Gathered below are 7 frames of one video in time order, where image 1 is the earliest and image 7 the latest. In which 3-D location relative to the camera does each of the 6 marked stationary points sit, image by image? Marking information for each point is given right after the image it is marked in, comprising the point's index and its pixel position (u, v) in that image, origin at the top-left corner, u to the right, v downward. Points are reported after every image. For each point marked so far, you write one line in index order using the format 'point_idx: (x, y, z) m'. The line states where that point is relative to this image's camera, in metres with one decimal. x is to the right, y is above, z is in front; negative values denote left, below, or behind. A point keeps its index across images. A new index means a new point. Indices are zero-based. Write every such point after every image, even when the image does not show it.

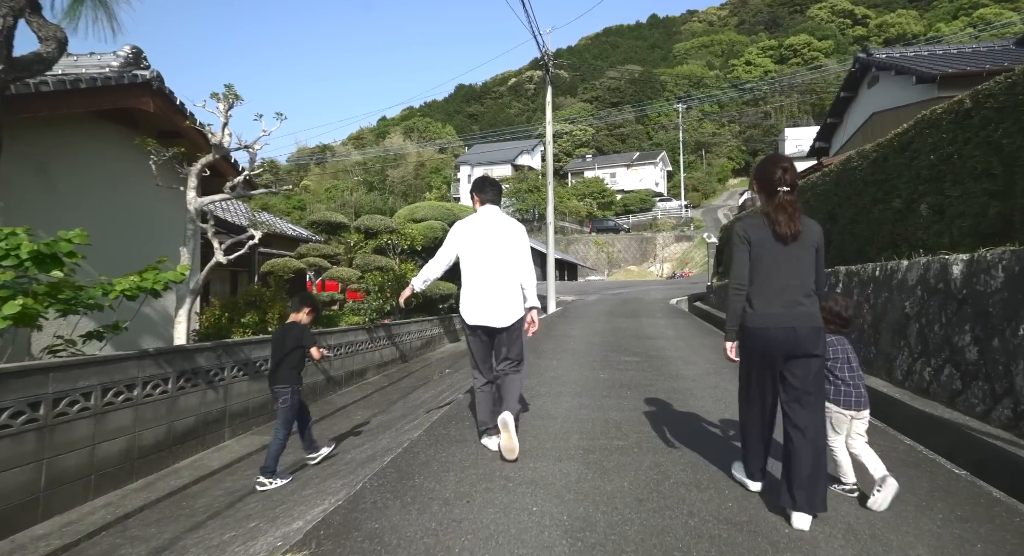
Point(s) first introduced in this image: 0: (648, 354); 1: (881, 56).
0: (+1.8, -1.0, +7.0) m
1: (+8.1, +4.9, +11.5) m
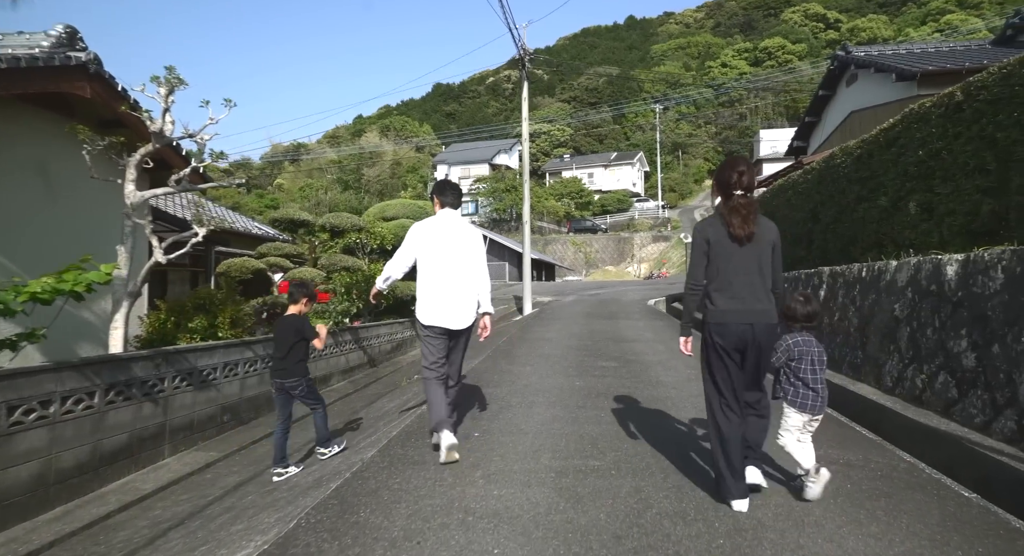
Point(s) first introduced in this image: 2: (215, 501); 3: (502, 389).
0: (+1.5, -1.0, +6.7) m
1: (+7.5, +4.9, +11.4) m
2: (-2.1, -1.6, +3.7) m
3: (-0.1, -1.0, +5.0) m
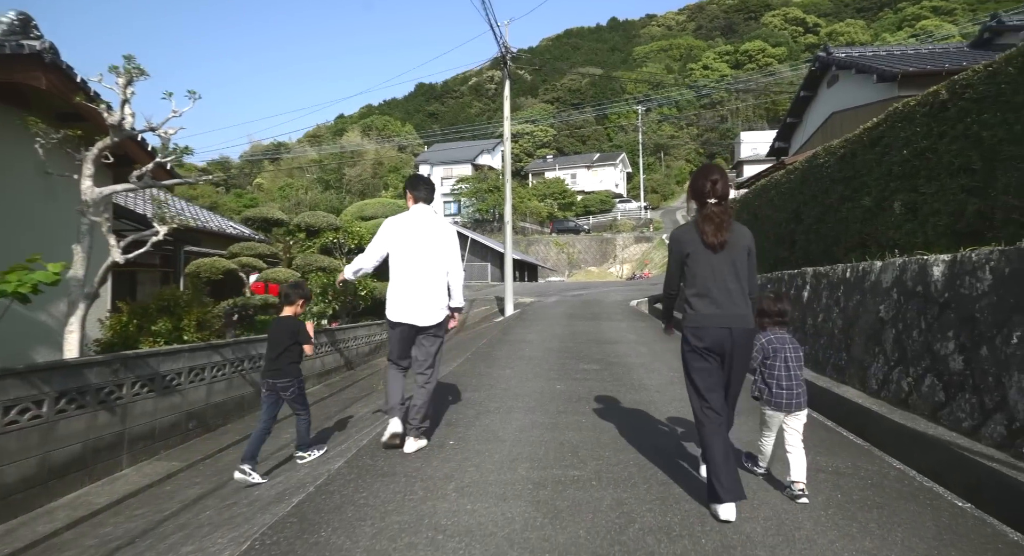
0: (+1.2, -1.0, +6.6) m
1: (+7.1, +4.8, +11.5) m
2: (-2.2, -1.6, +3.5) m
3: (-0.3, -1.1, +4.8) m
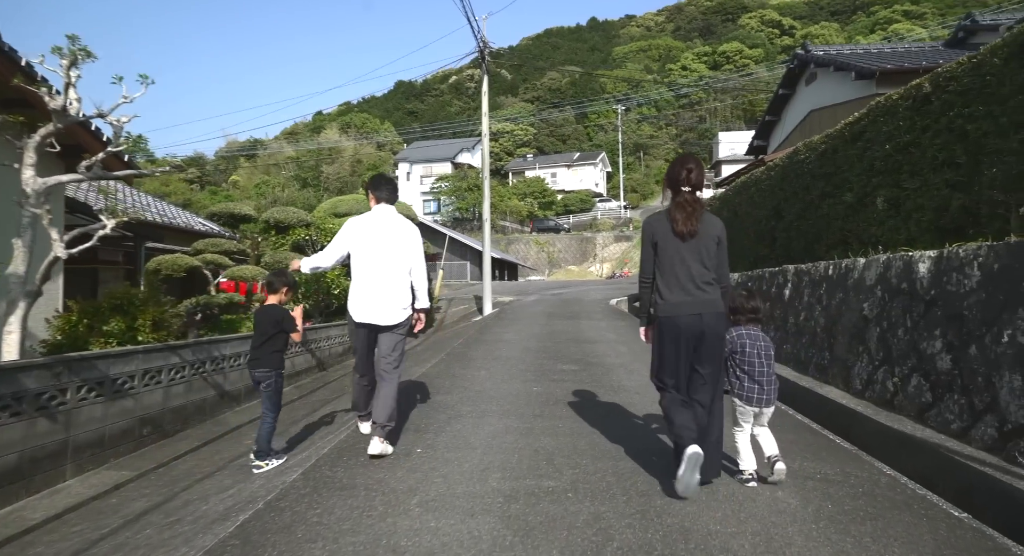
0: (+0.9, -1.0, +6.4) m
1: (+6.6, +4.9, +11.5) m
2: (-2.4, -1.5, +3.2) m
3: (-0.5, -1.0, +4.6) m
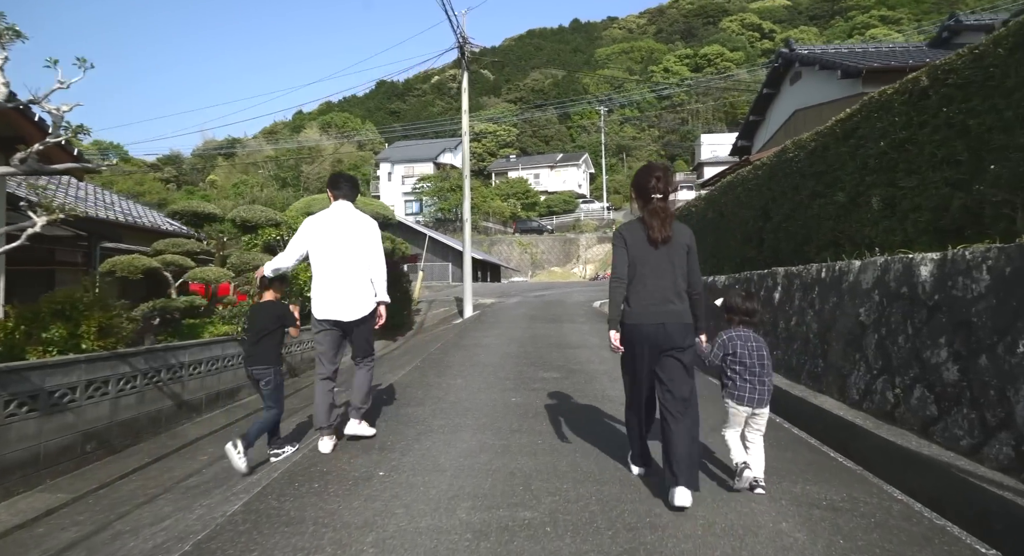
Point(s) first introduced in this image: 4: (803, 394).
0: (+0.7, -1.0, +6.1) m
1: (+6.2, +4.8, +11.4) m
2: (-2.6, -1.6, +2.8) m
3: (-0.7, -1.1, +4.2) m
4: (+2.5, -1.0, +4.5) m
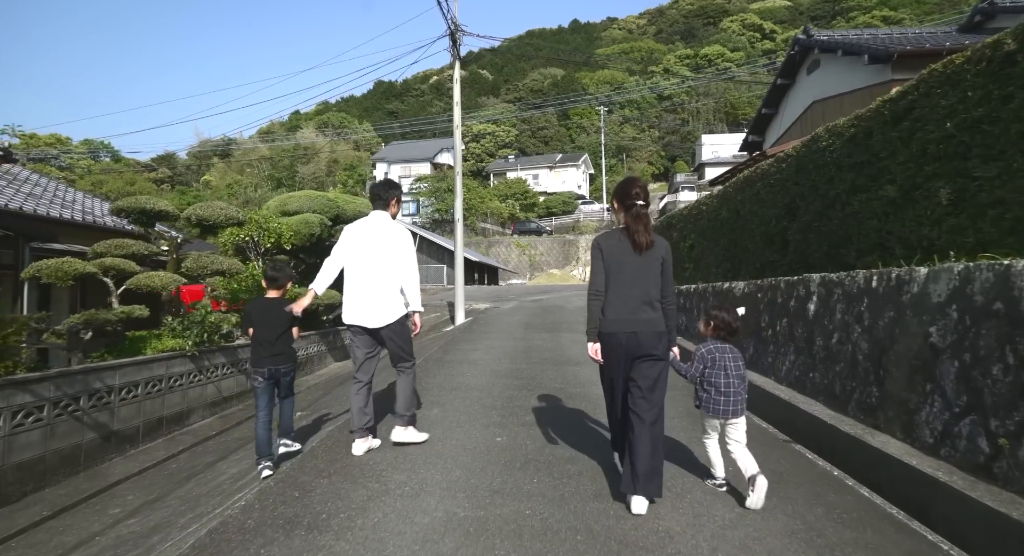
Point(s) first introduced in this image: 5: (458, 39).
0: (+0.6, -1.1, +5.2) m
1: (+6.1, +4.7, +10.6) m
2: (-2.7, -1.6, +1.9) m
3: (-0.8, -1.1, +3.4) m
4: (+2.4, -1.1, +3.7) m
5: (-1.4, +6.0, +13.2) m
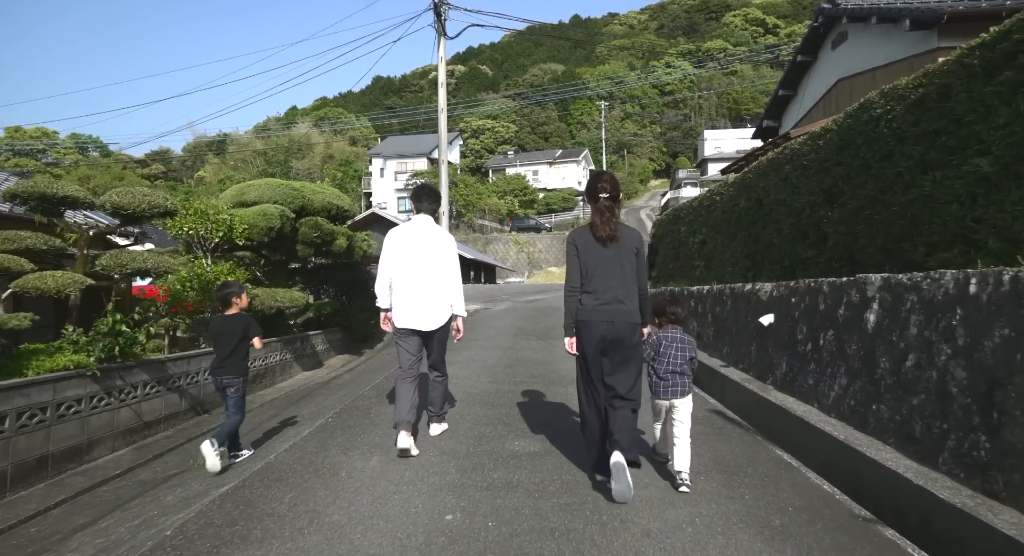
0: (+0.4, -1.1, +4.1) m
1: (+5.9, +4.7, +9.4) m
2: (-2.9, -1.7, +0.8) m
3: (-1.0, -1.1, +2.3) m
4: (+2.2, -1.1, +2.6) m
5: (-1.5, +6.0, +12.0) m
